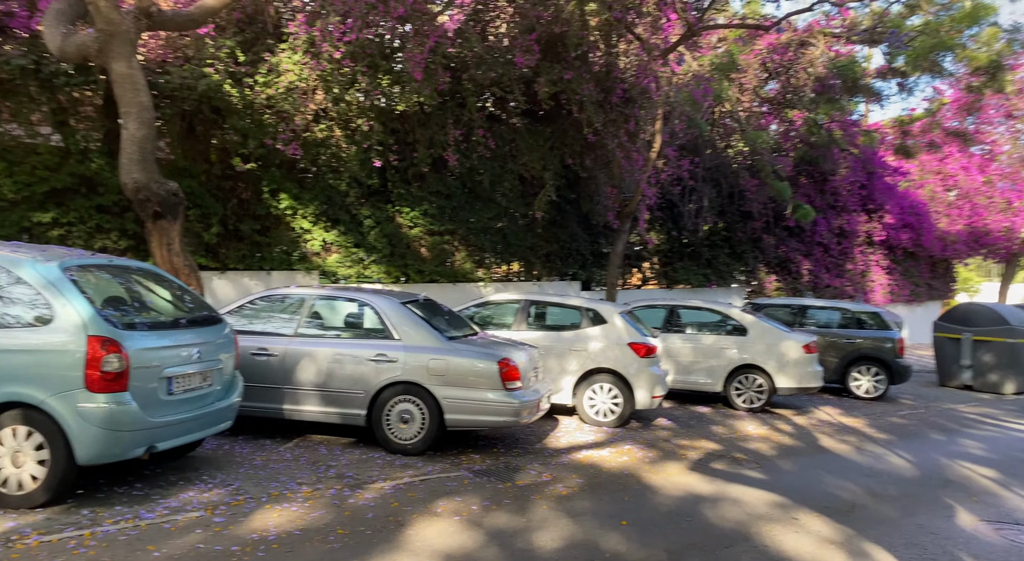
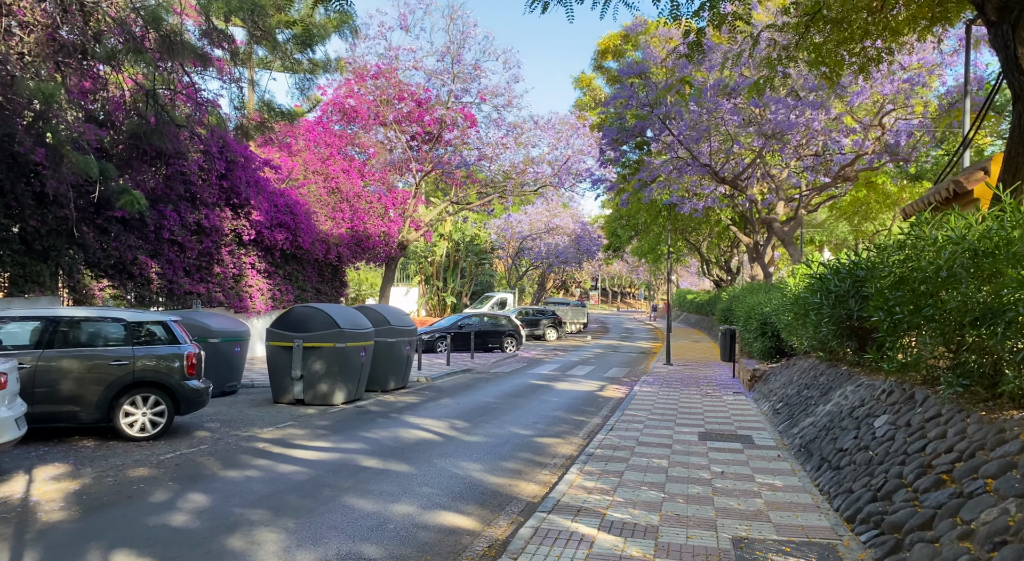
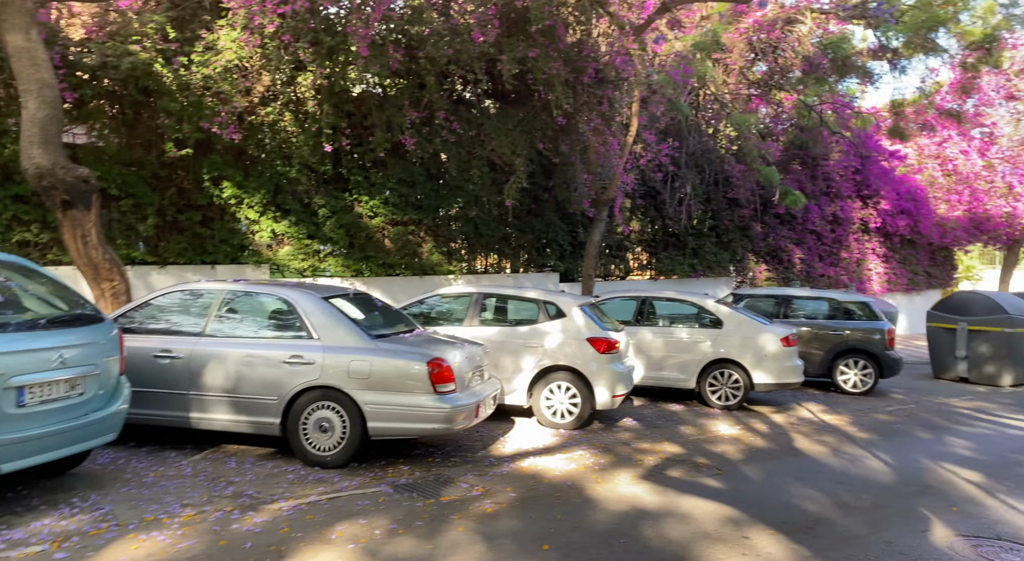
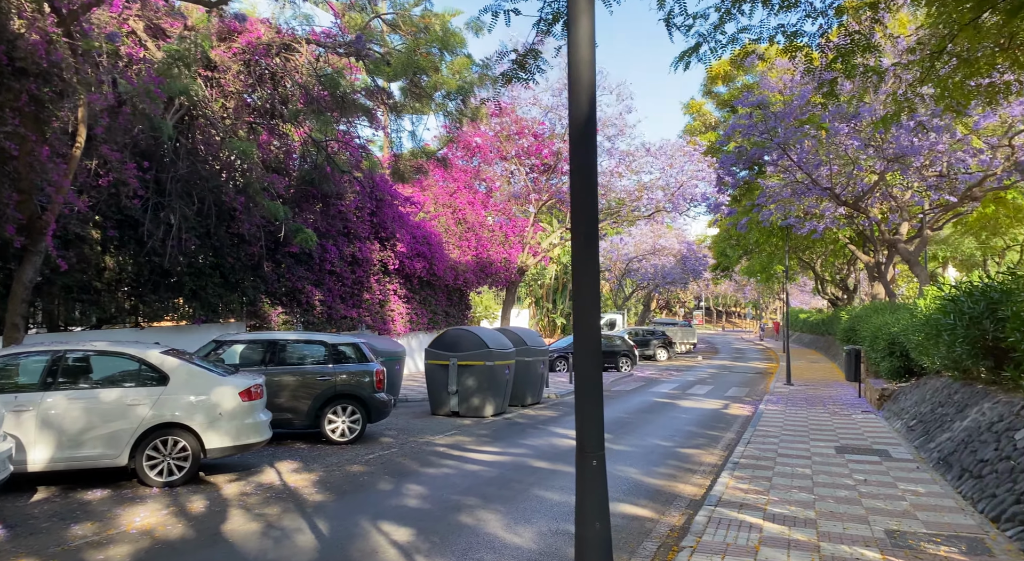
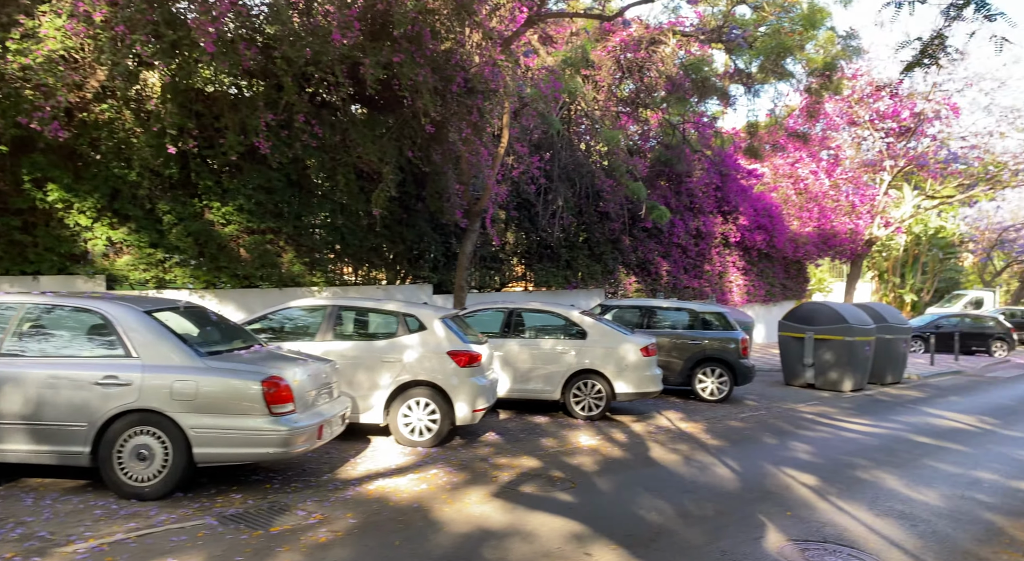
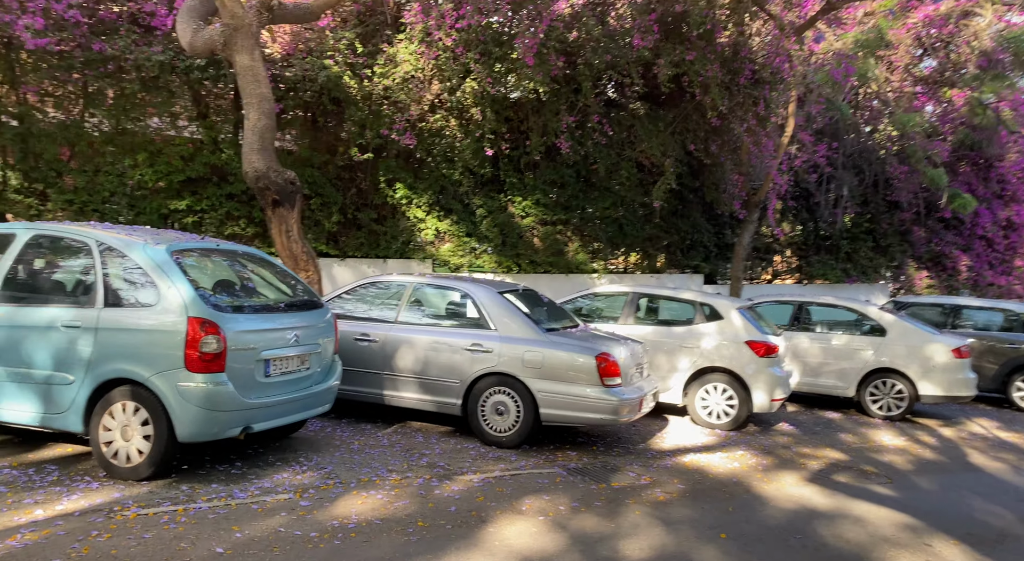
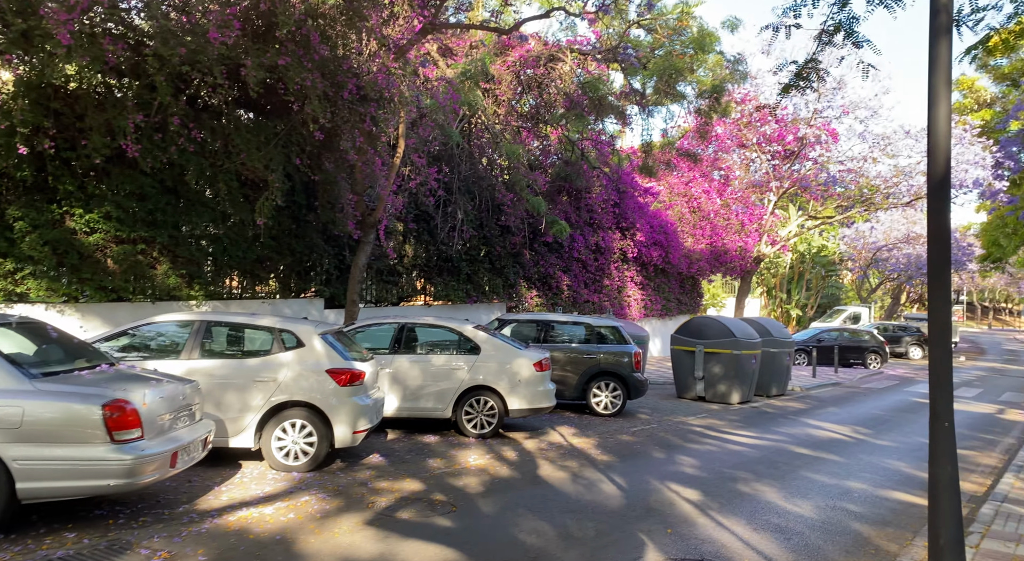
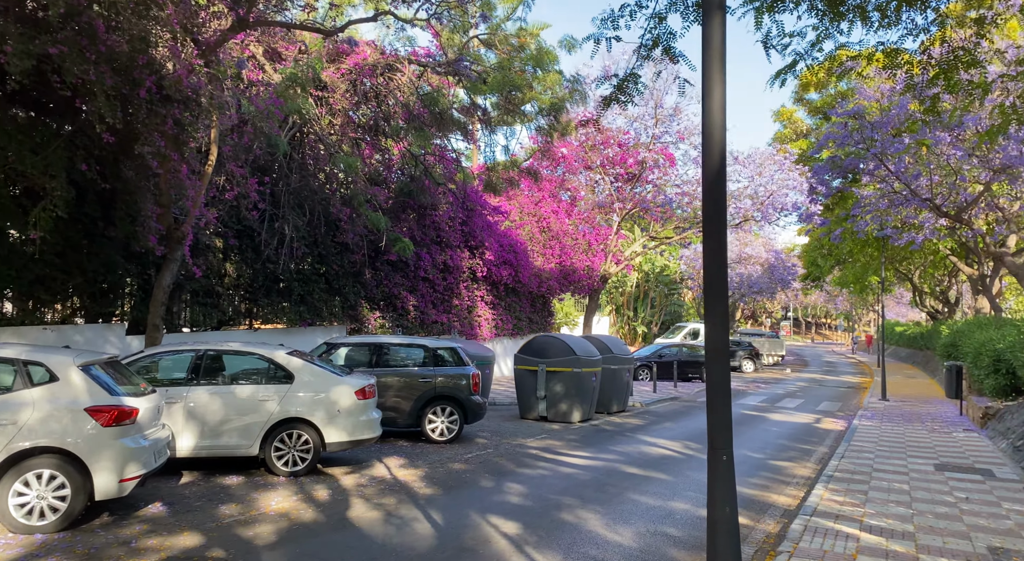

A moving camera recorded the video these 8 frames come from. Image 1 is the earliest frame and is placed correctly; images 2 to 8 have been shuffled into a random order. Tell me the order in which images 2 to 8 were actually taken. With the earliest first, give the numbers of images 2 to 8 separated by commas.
6, 3, 5, 7, 8, 4, 2
